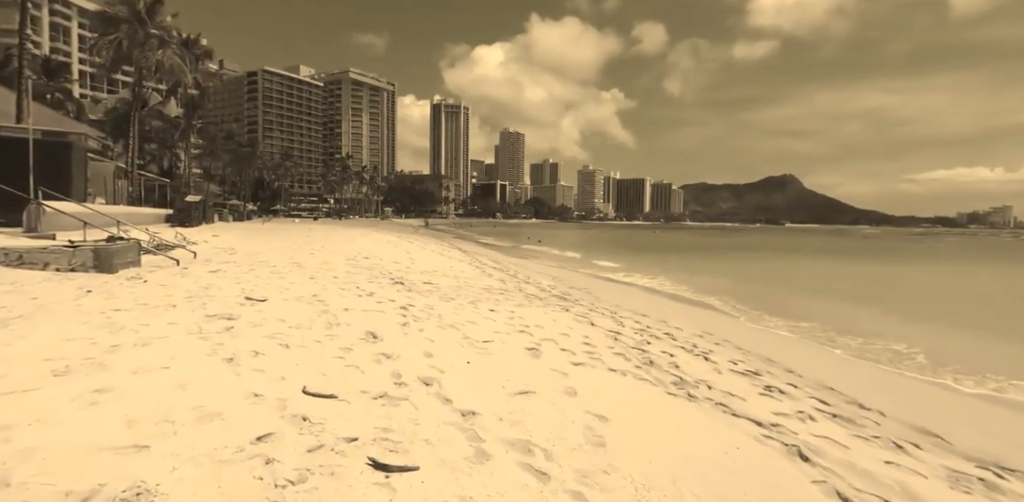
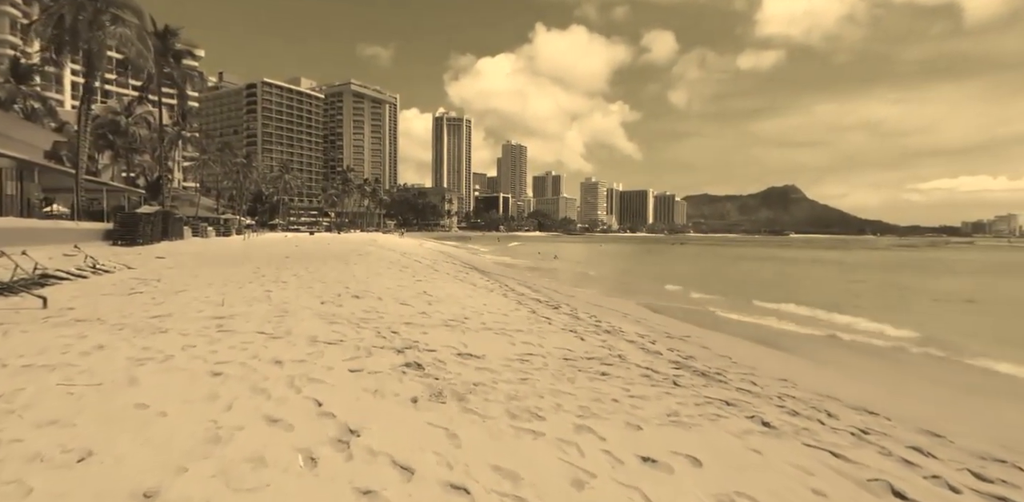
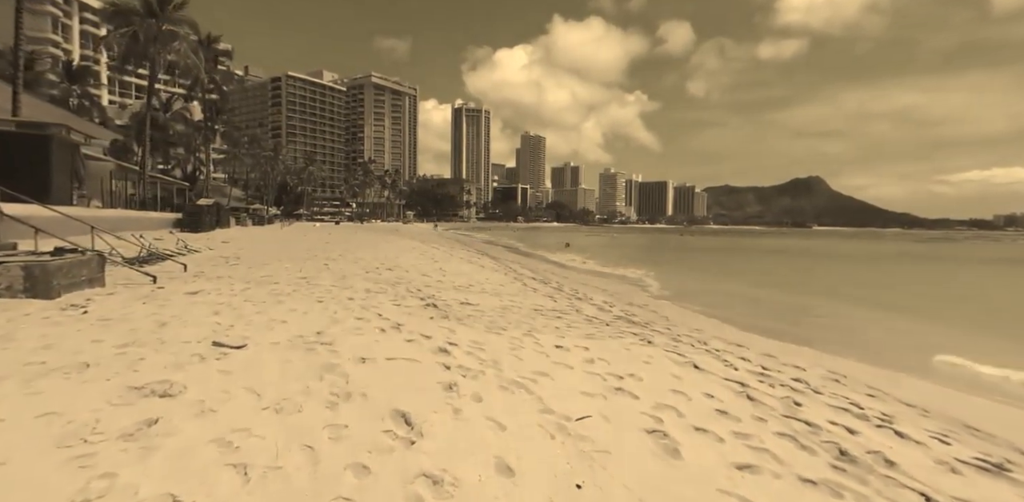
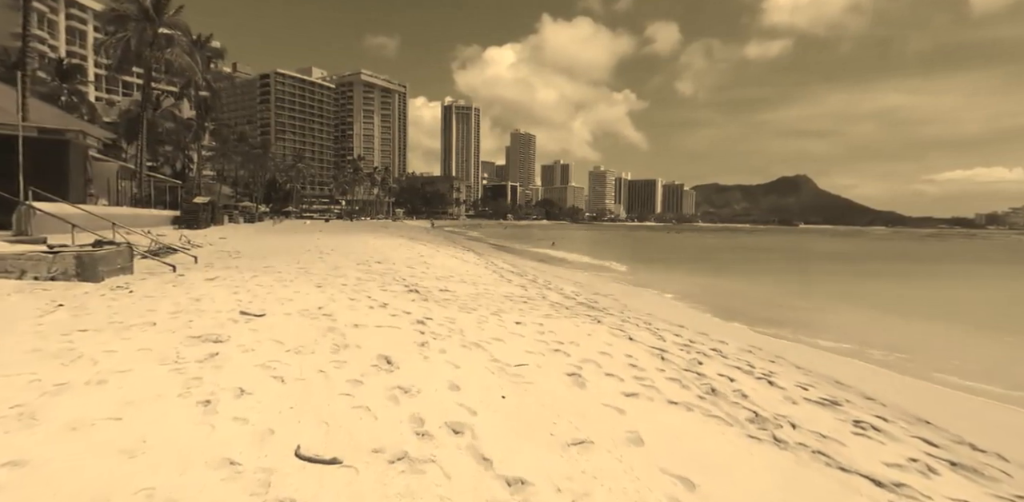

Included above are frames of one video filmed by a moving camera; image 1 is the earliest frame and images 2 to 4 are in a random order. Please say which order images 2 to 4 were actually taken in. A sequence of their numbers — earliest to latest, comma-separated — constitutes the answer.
4, 3, 2
